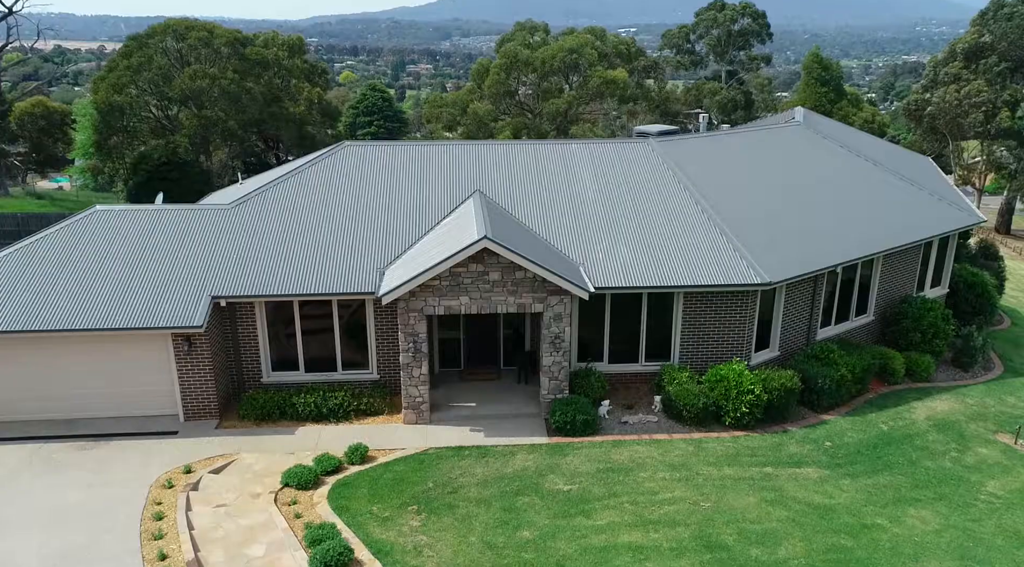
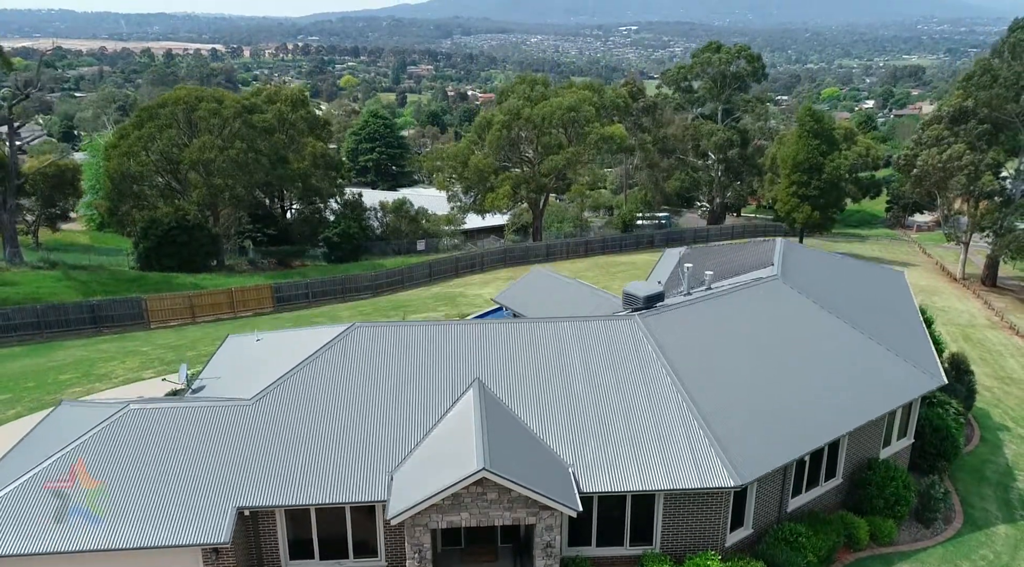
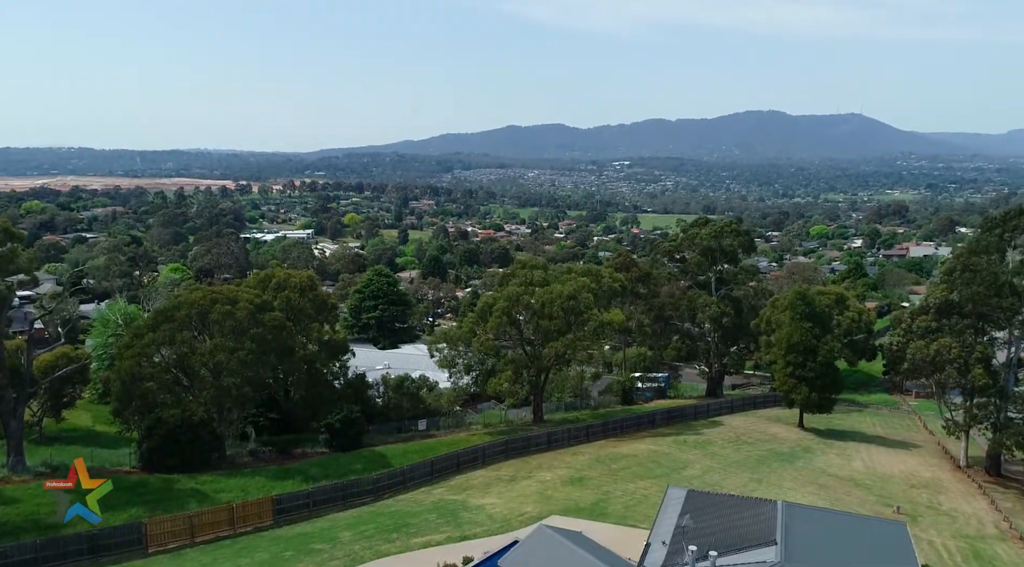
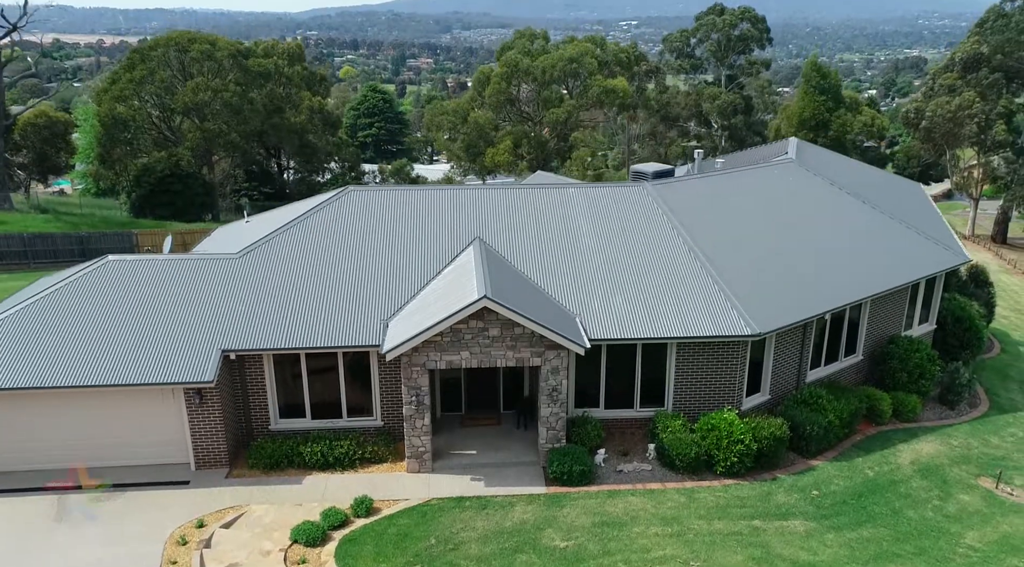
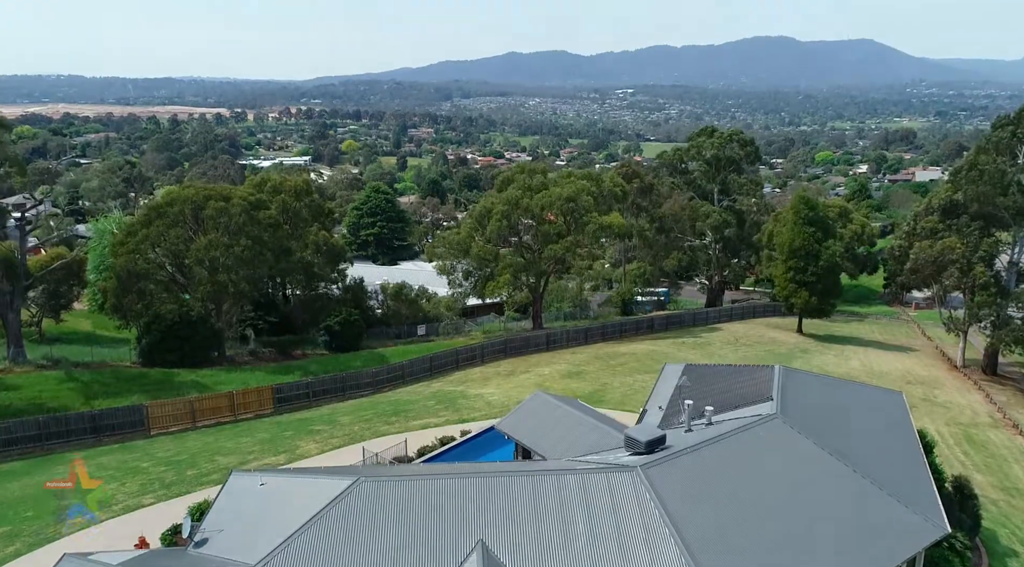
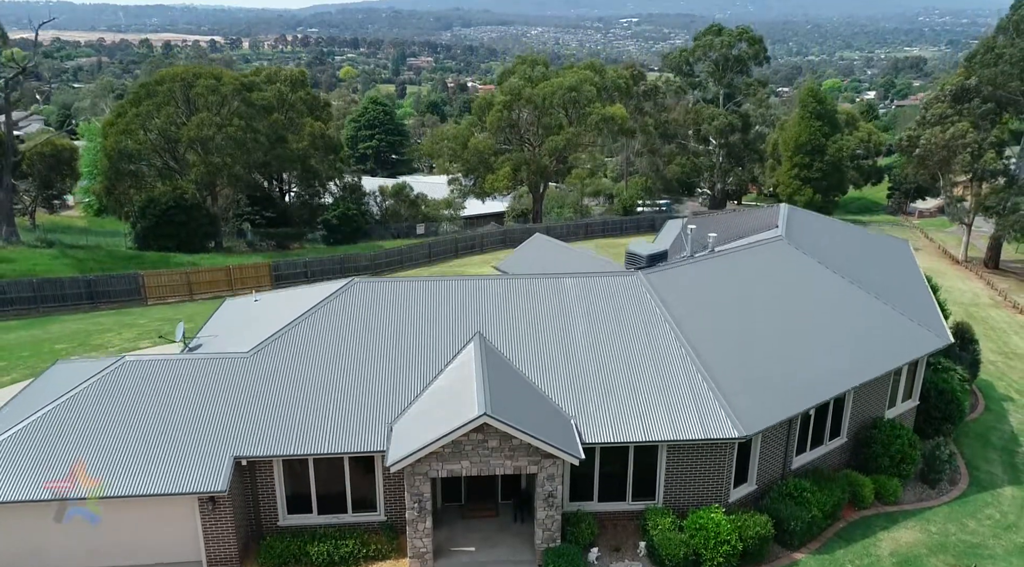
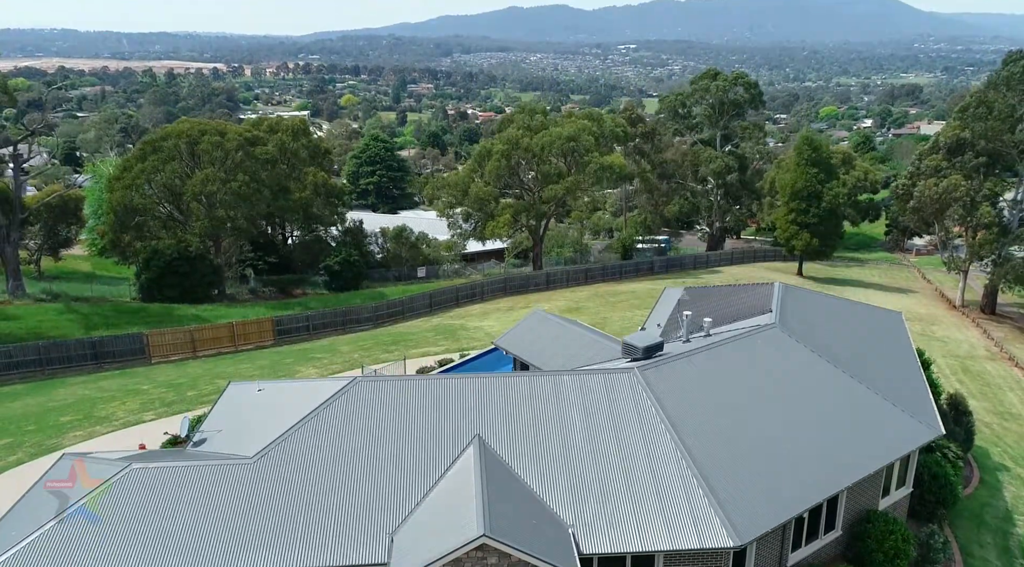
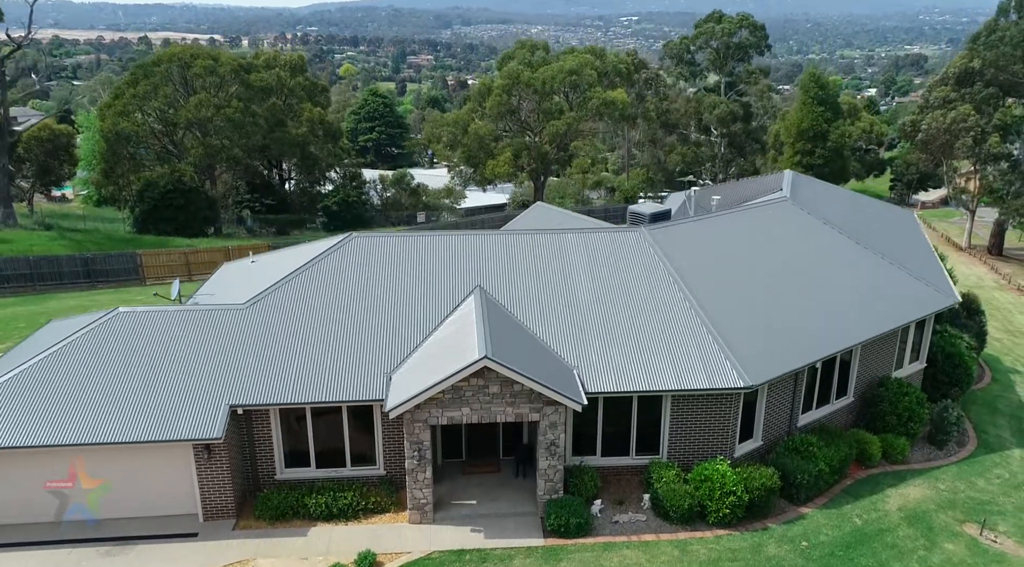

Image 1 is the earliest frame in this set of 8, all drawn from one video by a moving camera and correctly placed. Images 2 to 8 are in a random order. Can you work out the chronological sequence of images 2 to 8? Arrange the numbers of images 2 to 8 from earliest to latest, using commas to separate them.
4, 8, 6, 2, 7, 5, 3
